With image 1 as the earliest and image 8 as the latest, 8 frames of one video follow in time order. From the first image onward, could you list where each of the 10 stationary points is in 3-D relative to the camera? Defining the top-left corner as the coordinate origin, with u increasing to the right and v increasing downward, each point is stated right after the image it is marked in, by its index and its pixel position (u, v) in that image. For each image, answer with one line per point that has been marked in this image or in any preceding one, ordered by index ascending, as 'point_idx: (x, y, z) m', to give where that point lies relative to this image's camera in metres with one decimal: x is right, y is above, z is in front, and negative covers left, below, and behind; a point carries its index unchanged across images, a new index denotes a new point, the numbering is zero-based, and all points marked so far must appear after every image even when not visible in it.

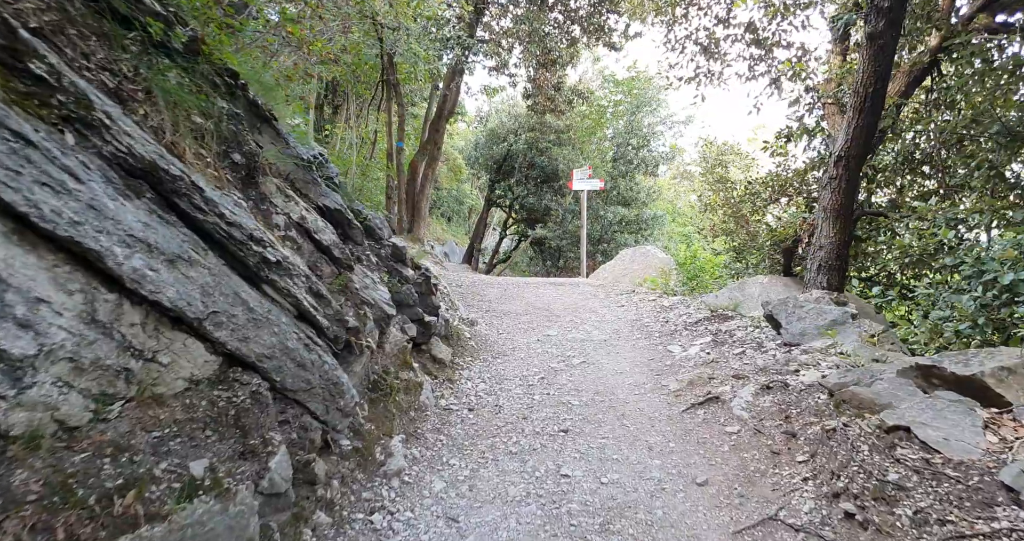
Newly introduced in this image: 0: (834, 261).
0: (+2.9, +0.1, +5.8) m
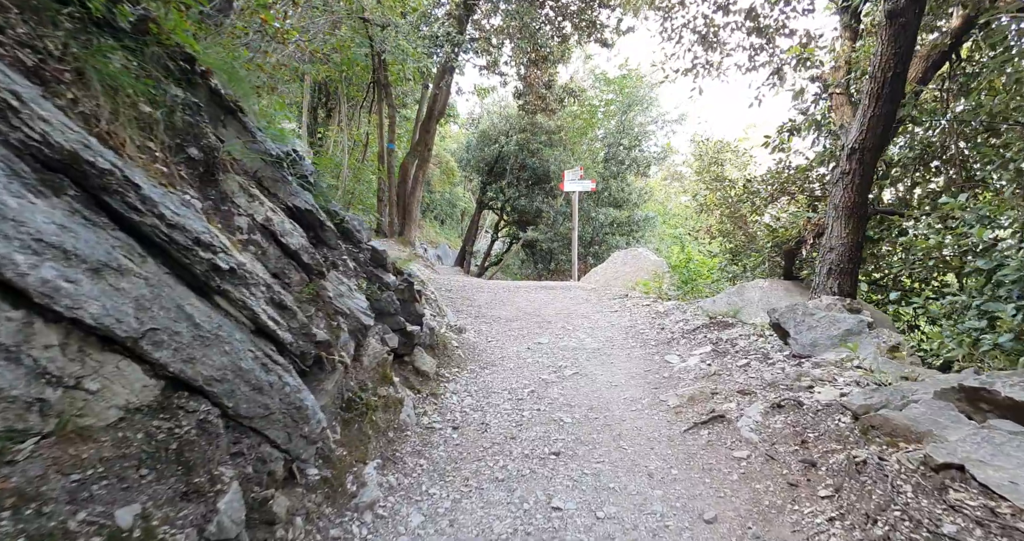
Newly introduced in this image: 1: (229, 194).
0: (+2.9, 0.0, +5.5) m
1: (-1.4, +0.4, +3.2) m
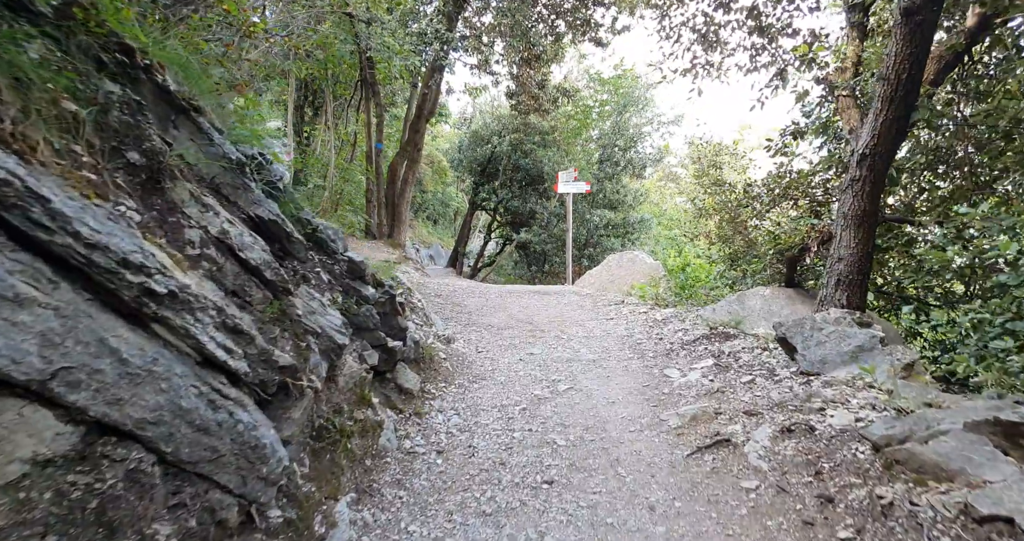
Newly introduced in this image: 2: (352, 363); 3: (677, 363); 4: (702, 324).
0: (+2.8, 0.0, +5.2) m
1: (-1.5, +0.3, +2.9) m
2: (-1.0, -0.6, +3.8) m
3: (+1.4, -0.8, +5.5) m
4: (+2.0, -0.6, +6.6) m
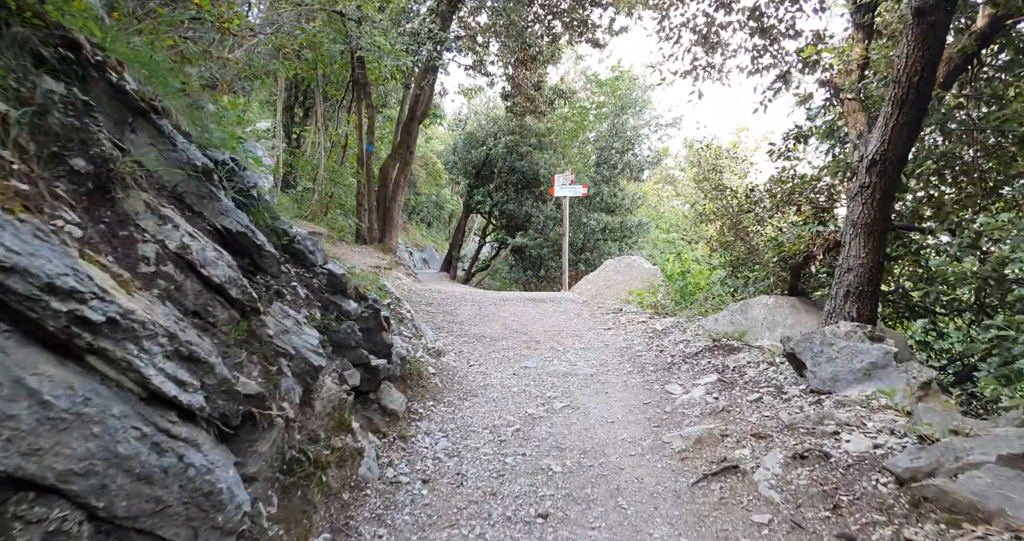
0: (+2.7, -0.1, +4.9) m
1: (-1.5, +0.2, +2.6) m
2: (-1.0, -0.6, +3.5) m
3: (+1.4, -0.9, +5.2) m
4: (+1.9, -0.7, +6.4) m
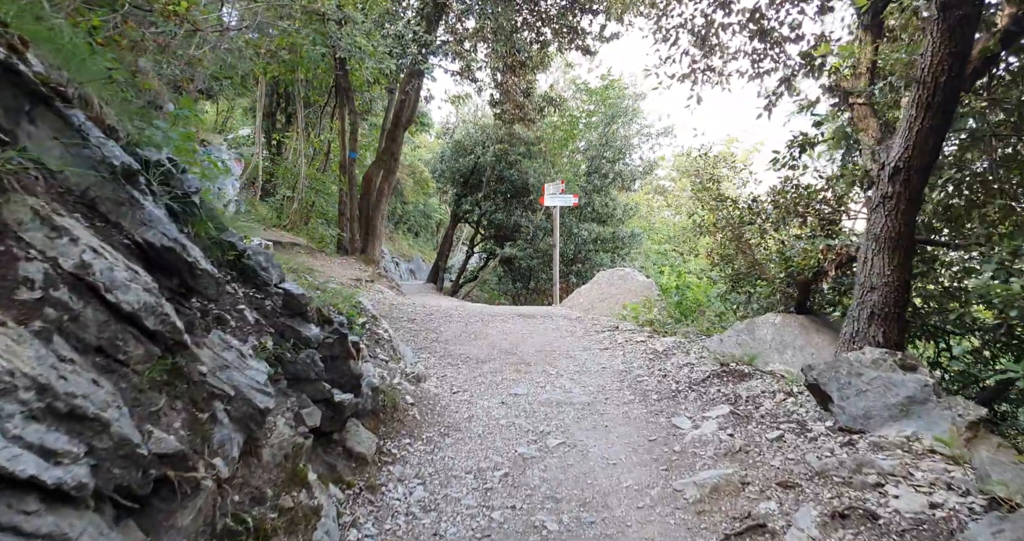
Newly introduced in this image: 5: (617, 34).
0: (+2.6, -0.2, +4.4) m
1: (-1.6, +0.1, +2.0) m
2: (-1.1, -0.7, +2.9) m
3: (+1.3, -1.0, +4.7) m
4: (+1.8, -0.8, +5.9) m
5: (+2.0, +4.3, +11.8) m
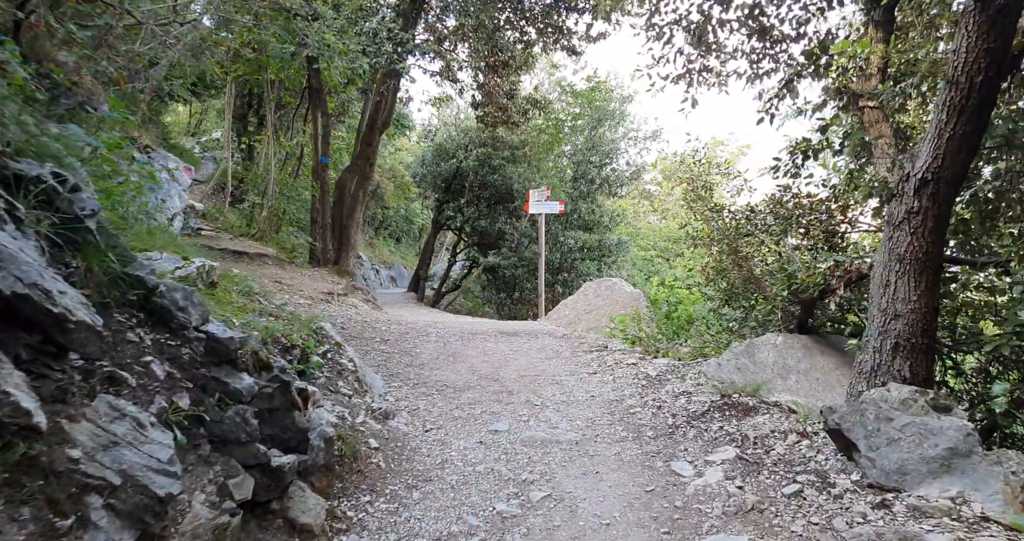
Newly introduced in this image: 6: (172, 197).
0: (+2.5, -0.4, +3.9) m
1: (-1.6, 0.0, +1.4) m
2: (-1.2, -0.9, +2.3) m
3: (+1.1, -1.2, +4.1) m
4: (+1.6, -1.0, +5.3) m
5: (+1.6, +4.1, +11.3) m
6: (-3.5, +0.7, +6.4) m
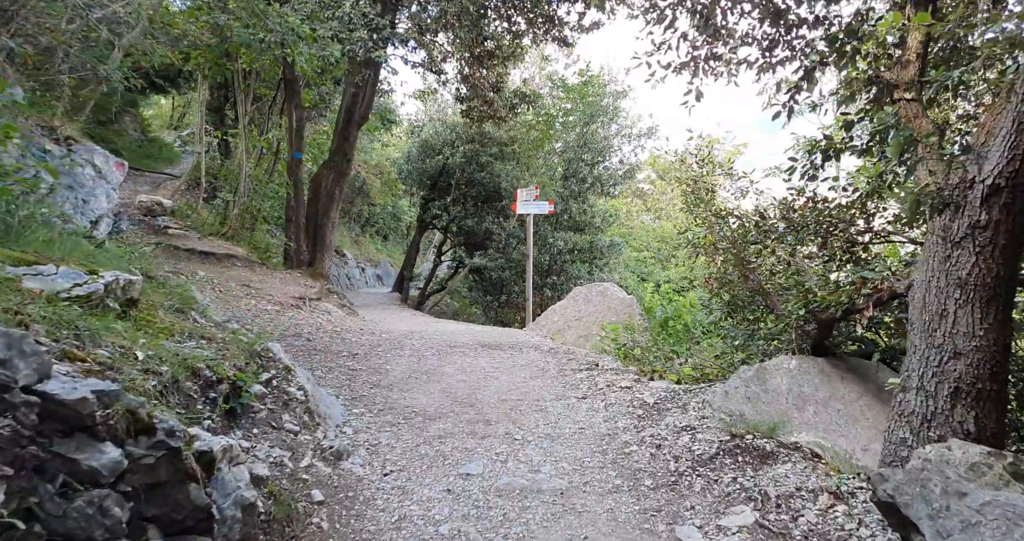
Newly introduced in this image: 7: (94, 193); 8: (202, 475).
0: (+2.4, -0.5, +3.2) m
1: (-1.8, -0.1, +0.7) m
2: (-1.3, -1.0, +1.6) m
3: (+1.0, -1.3, +3.4) m
4: (+1.5, -1.1, +4.6) m
5: (+1.4, +4.1, +10.6) m
6: (-3.6, +0.7, +5.6) m
7: (-3.6, +0.7, +5.6) m
8: (-1.2, -0.8, +2.7) m
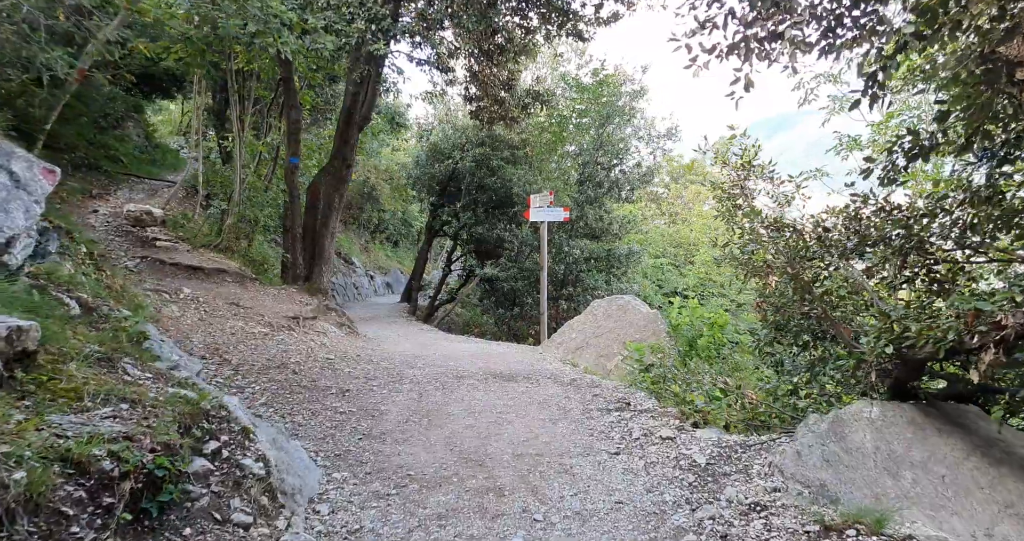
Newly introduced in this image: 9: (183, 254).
0: (+2.4, -0.7, +2.2) m
1: (-1.7, -0.3, -0.3) m
2: (-1.2, -1.2, +0.6) m
3: (+1.1, -1.5, +2.4) m
4: (+1.6, -1.3, +3.6) m
5: (+1.6, +3.8, +9.5) m
6: (-3.5, +0.4, +4.7) m
7: (-3.5, +0.4, +4.6) m
8: (-1.2, -1.0, +1.7) m
9: (-5.7, +0.3, +11.2) m
